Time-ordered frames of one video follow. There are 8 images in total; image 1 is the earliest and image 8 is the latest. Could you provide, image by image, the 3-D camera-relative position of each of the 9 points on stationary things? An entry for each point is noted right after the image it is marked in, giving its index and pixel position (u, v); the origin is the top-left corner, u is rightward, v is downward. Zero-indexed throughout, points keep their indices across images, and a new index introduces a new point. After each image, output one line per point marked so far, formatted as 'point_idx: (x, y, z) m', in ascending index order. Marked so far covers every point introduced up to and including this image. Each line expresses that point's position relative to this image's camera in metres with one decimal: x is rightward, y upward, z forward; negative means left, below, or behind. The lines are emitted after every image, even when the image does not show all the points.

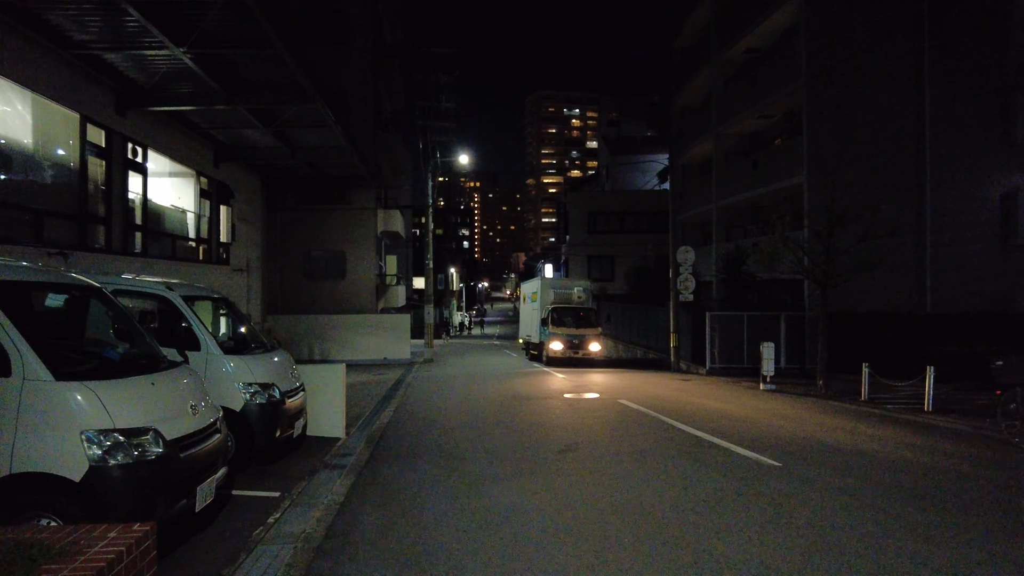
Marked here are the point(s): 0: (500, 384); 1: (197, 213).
0: (-0.2, -2.3, +14.7) m
1: (-8.6, +2.0, +18.5) m
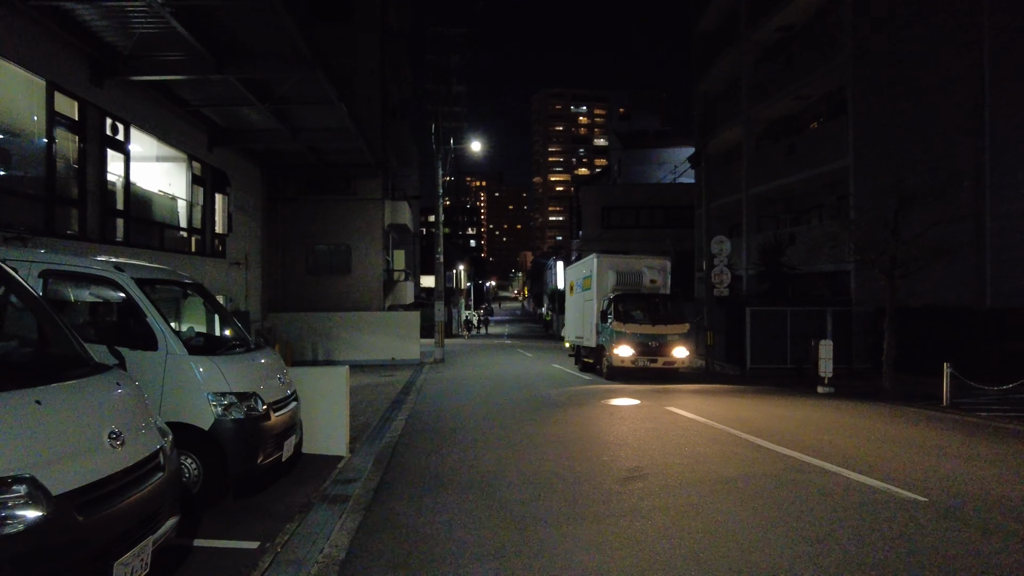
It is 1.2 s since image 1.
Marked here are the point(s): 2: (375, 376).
0: (+0.3, -2.2, +13.1) m
1: (-8.1, +2.2, +17.0) m
2: (-4.0, -2.6, +20.0) m
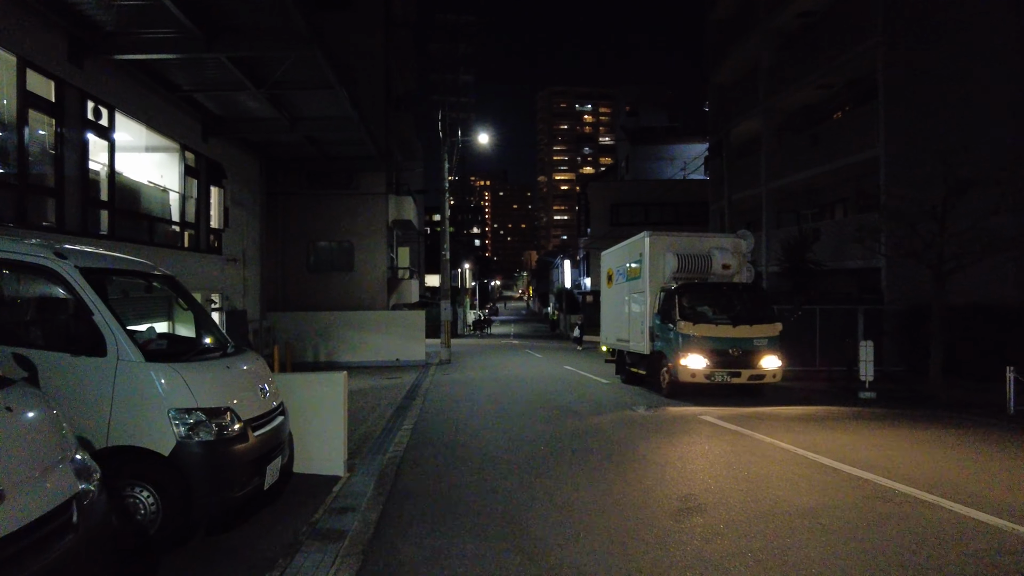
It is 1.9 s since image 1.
0: (+0.5, -2.1, +12.1) m
1: (-7.8, +2.2, +16.1) m
2: (-3.7, -2.5, +19.0) m
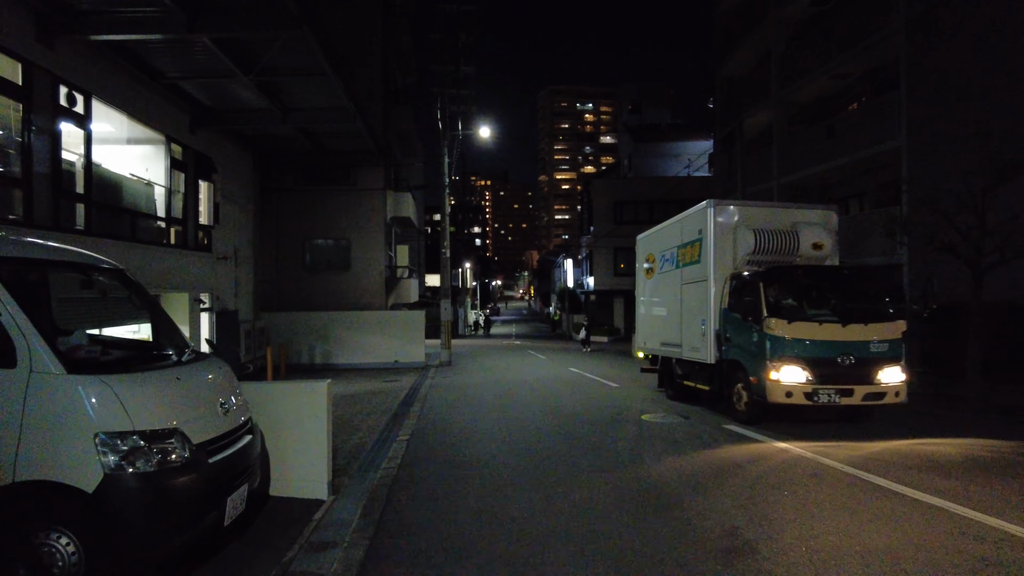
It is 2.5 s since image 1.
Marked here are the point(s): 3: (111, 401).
0: (+0.6, -2.1, +11.3) m
1: (-7.8, +2.3, +15.3) m
2: (-3.7, -2.5, +18.2) m
3: (-2.1, -0.6, +3.6) m
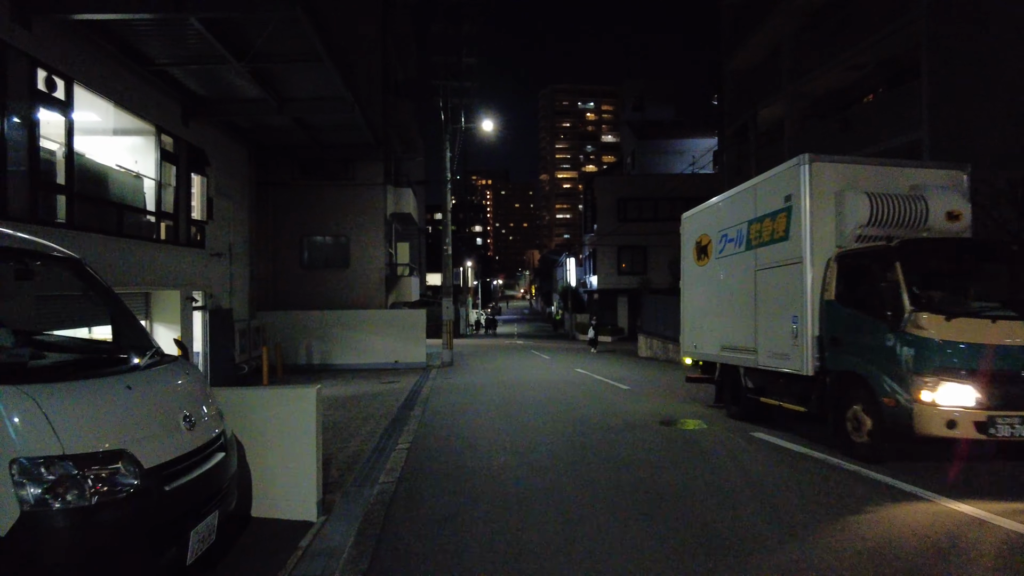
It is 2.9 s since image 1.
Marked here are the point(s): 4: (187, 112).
0: (+0.7, -2.0, +10.7) m
1: (-7.7, +2.3, +14.7) m
2: (-3.5, -2.4, +17.5) m
3: (-2.0, -0.5, +2.9) m
4: (-7.5, +4.1, +15.8) m
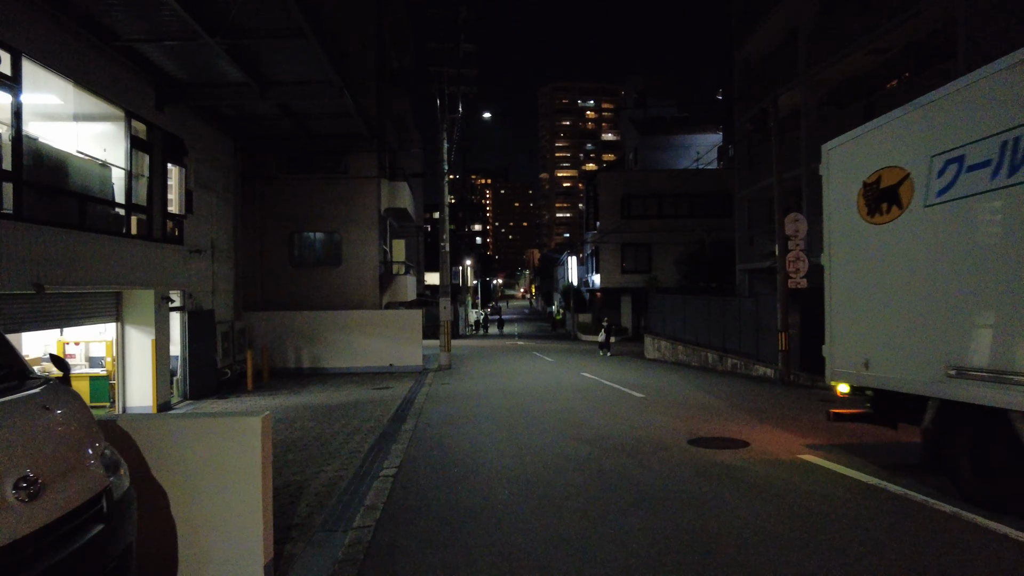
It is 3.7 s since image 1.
0: (+0.7, -2.0, +9.5) m
1: (-7.6, +2.3, +13.4) m
2: (-3.5, -2.4, +16.4) m
3: (-1.9, -0.5, +1.7) m
4: (-7.5, +4.1, +14.6) m
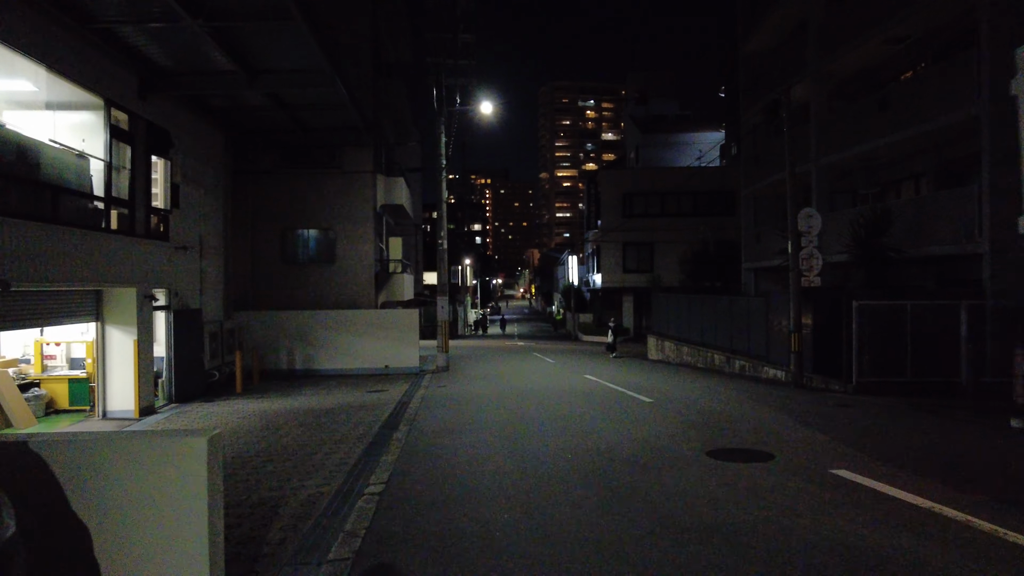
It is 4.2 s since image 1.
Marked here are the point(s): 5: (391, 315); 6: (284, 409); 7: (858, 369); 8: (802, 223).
0: (+0.8, -1.9, +8.8) m
1: (-7.6, +2.4, +12.8) m
2: (-3.5, -2.4, +15.7) m
3: (-1.9, -0.5, +1.0) m
4: (-7.5, +4.1, +13.9) m
5: (-3.5, -0.8, +19.7) m
6: (-4.6, -2.5, +13.9) m
7: (+6.7, -1.6, +13.2) m
8: (+6.3, +1.4, +14.7) m
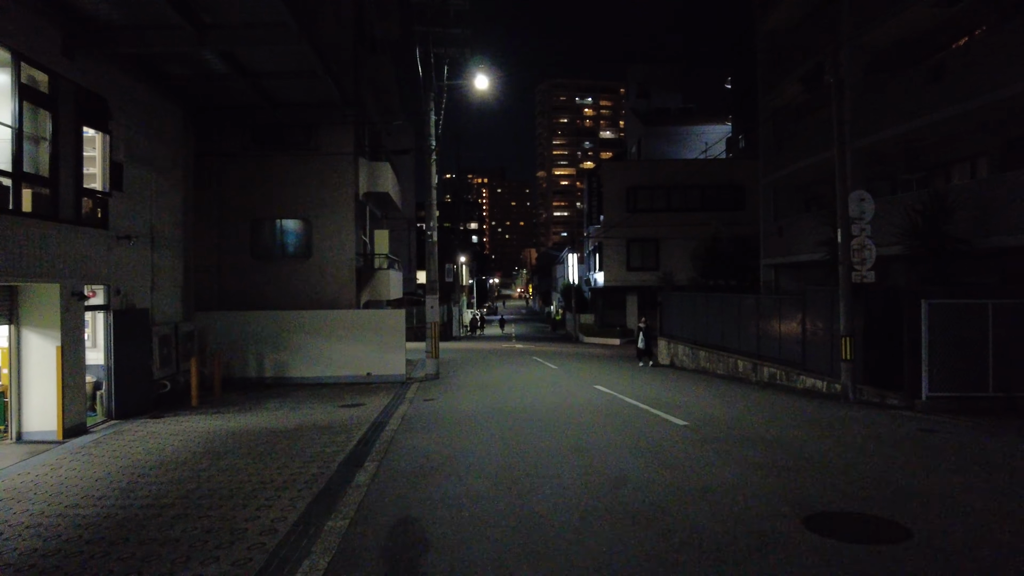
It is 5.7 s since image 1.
0: (+0.8, -1.9, +6.5) m
1: (-7.6, +2.4, +10.5) m
2: (-3.5, -2.3, +13.4) m
3: (-1.9, -0.4, -1.2) m
4: (-7.5, +4.2, +11.6) m
5: (-3.6, -0.7, +17.5) m
6: (-4.7, -2.4, +11.6) m
7: (+6.7, -1.5, +11.0) m
8: (+6.2, +1.5, +12.4) m
